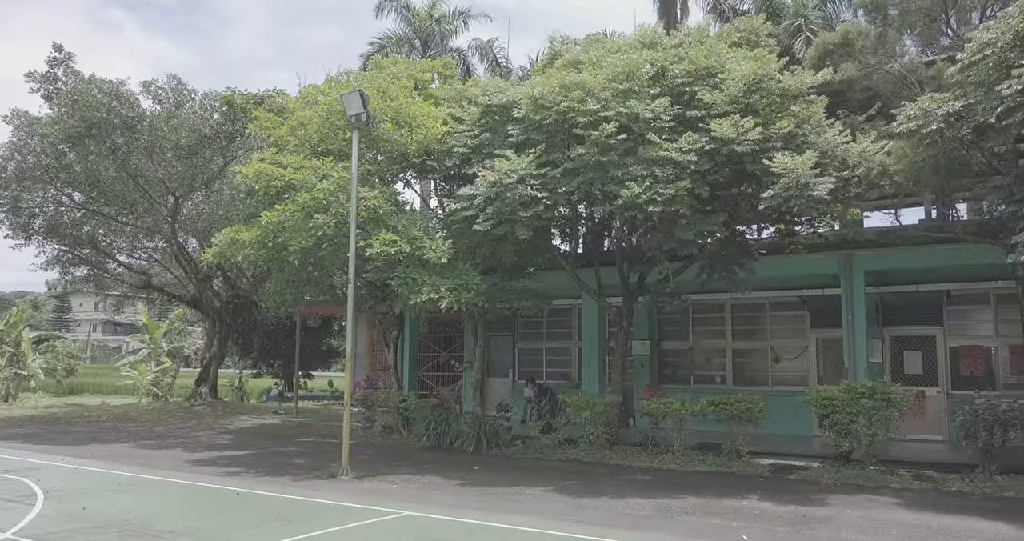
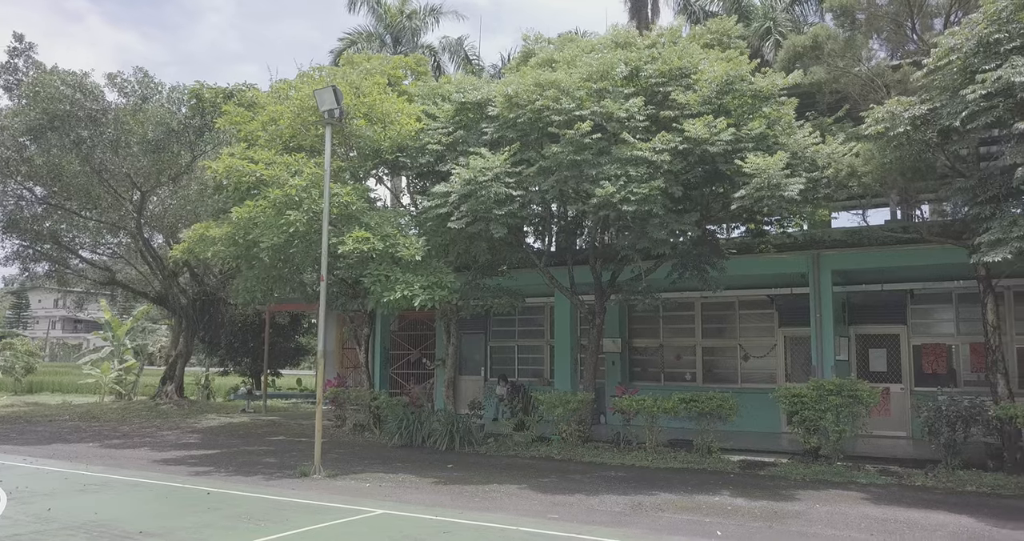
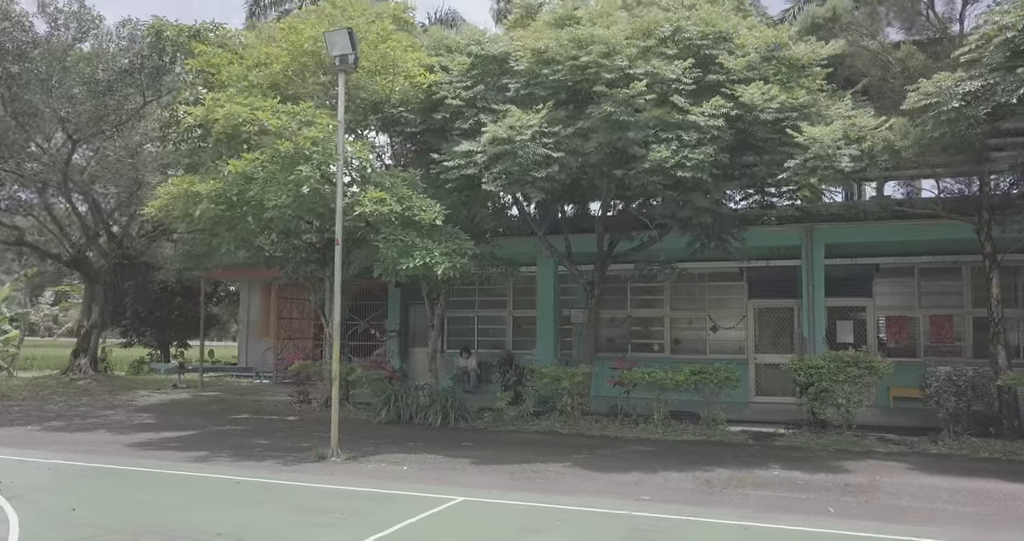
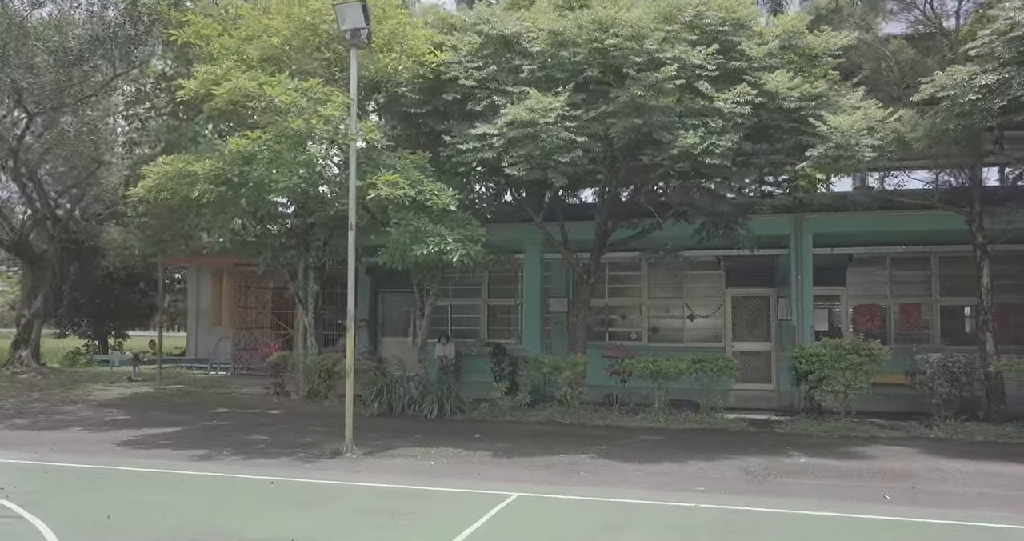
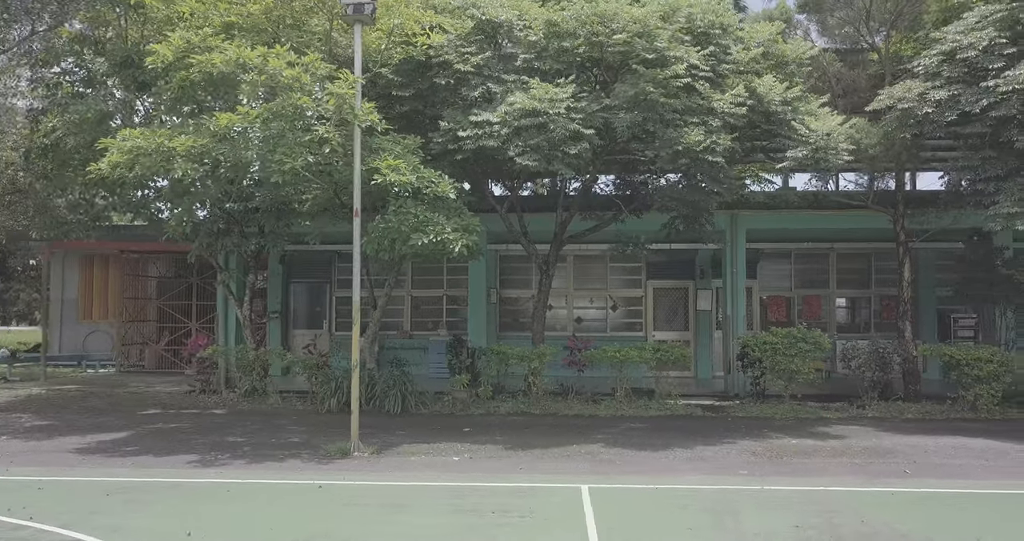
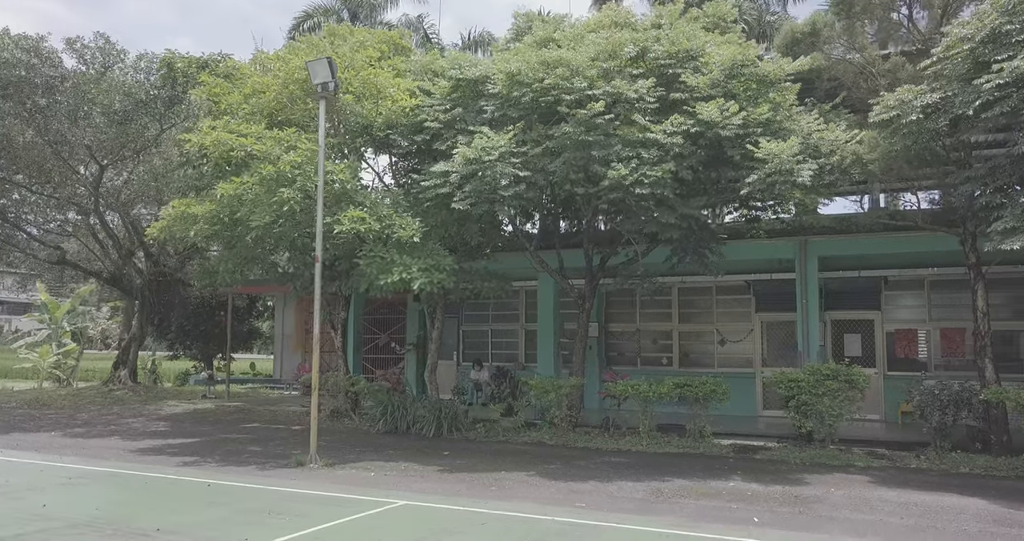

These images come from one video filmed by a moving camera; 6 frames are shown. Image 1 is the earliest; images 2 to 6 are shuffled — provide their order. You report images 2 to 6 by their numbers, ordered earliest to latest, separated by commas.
2, 6, 3, 4, 5
